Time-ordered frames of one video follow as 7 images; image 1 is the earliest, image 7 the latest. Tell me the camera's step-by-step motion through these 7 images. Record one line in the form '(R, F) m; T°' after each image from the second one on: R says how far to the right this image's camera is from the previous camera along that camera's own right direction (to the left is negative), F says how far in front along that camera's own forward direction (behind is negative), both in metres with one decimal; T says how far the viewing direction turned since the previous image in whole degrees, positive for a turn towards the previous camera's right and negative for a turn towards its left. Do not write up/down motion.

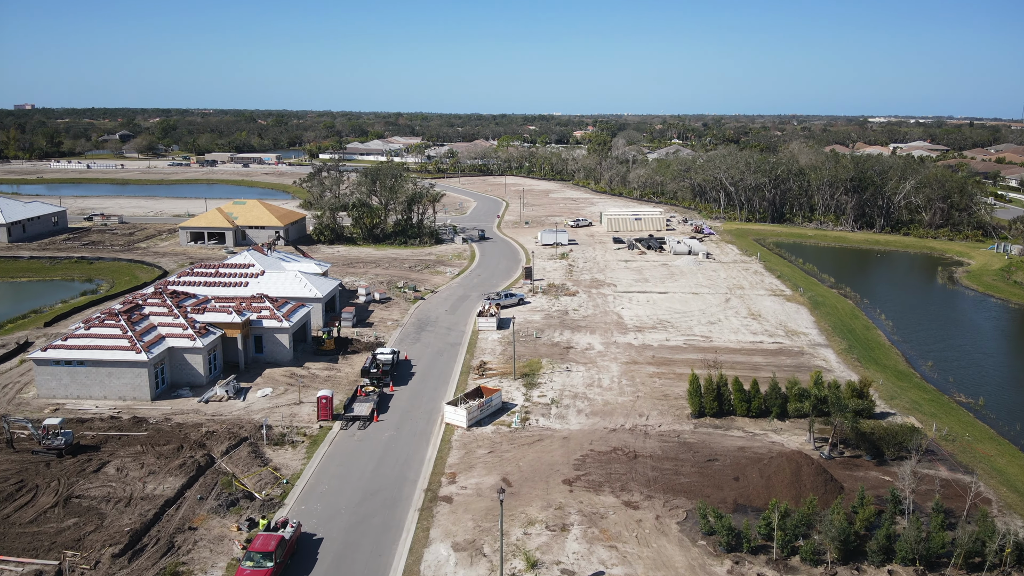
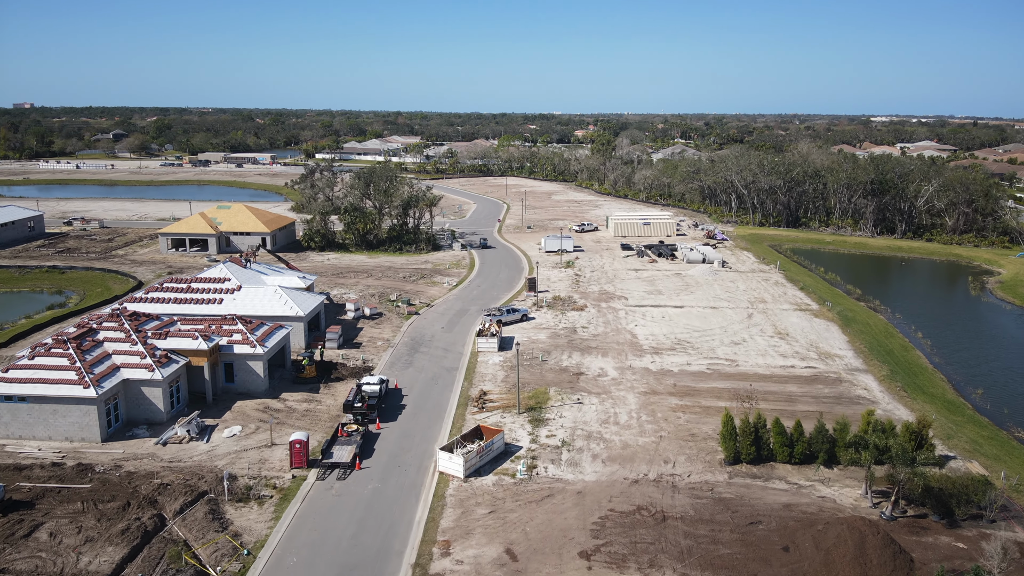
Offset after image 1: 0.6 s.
(-0.2, +4.0) m; 0°
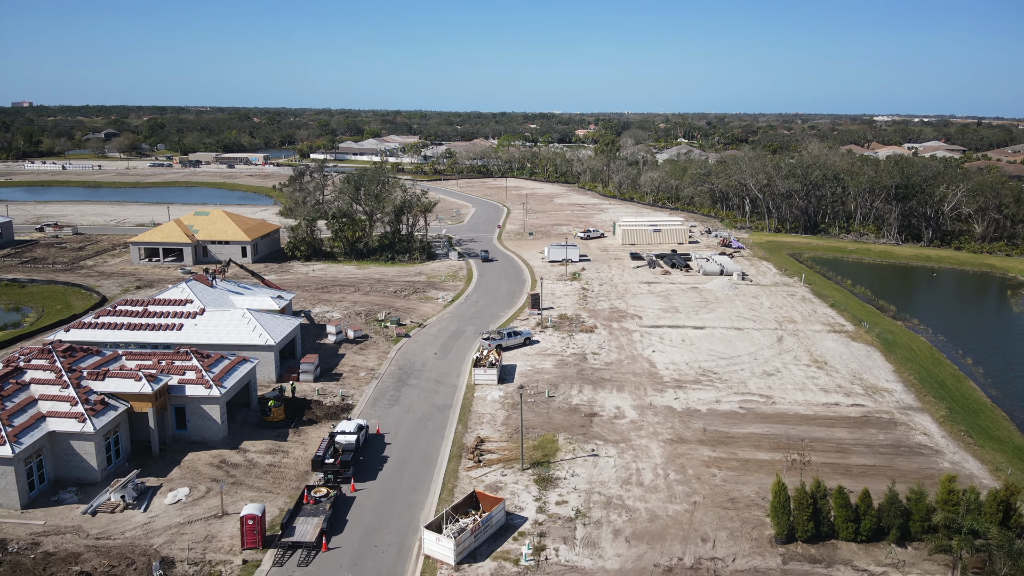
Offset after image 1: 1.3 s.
(-0.1, +4.6) m; 0°
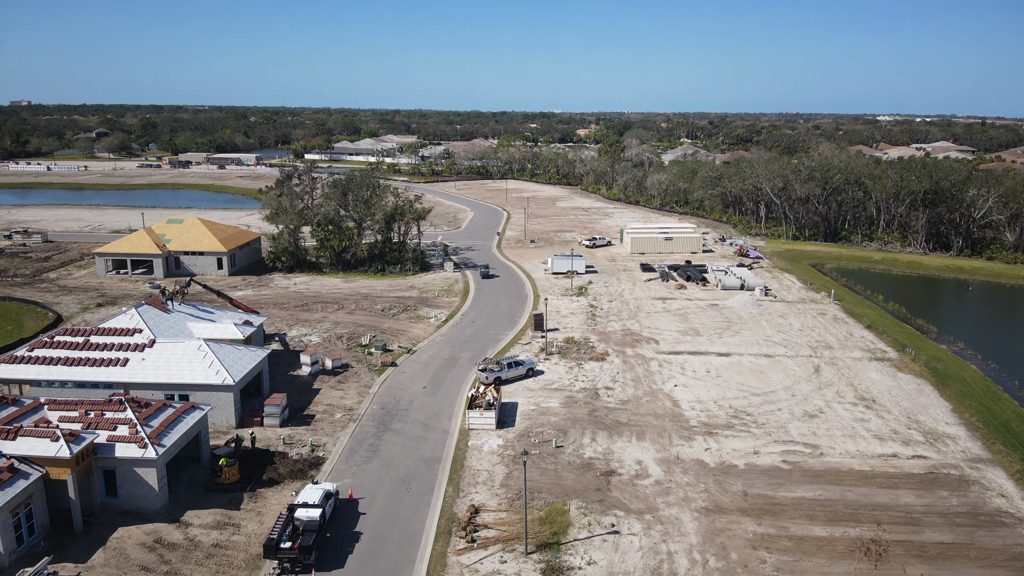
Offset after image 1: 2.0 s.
(-0.1, +4.6) m; 0°
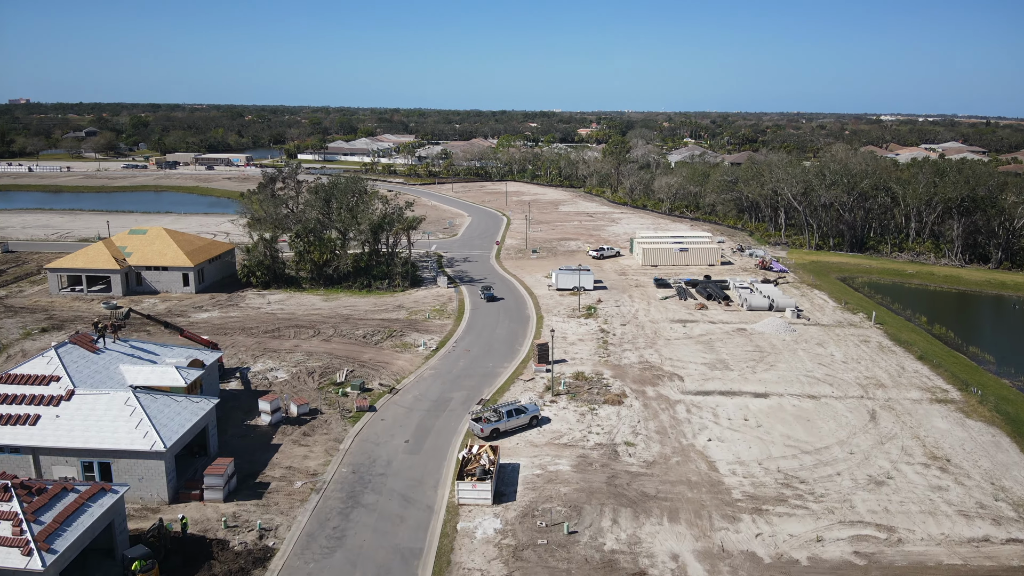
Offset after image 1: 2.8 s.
(0.0, +5.3) m; 0°
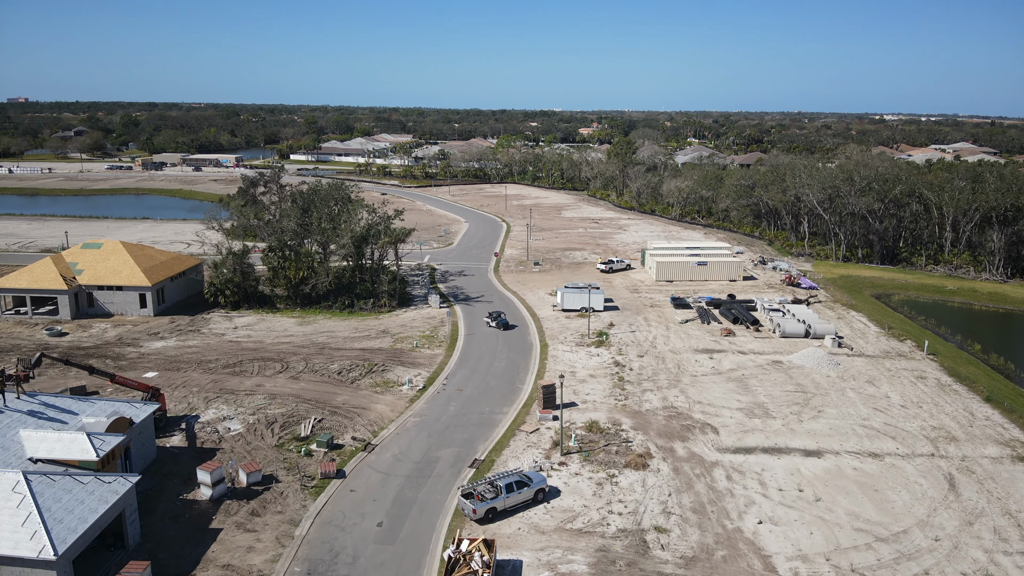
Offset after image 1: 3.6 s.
(0.0, +5.3) m; 0°
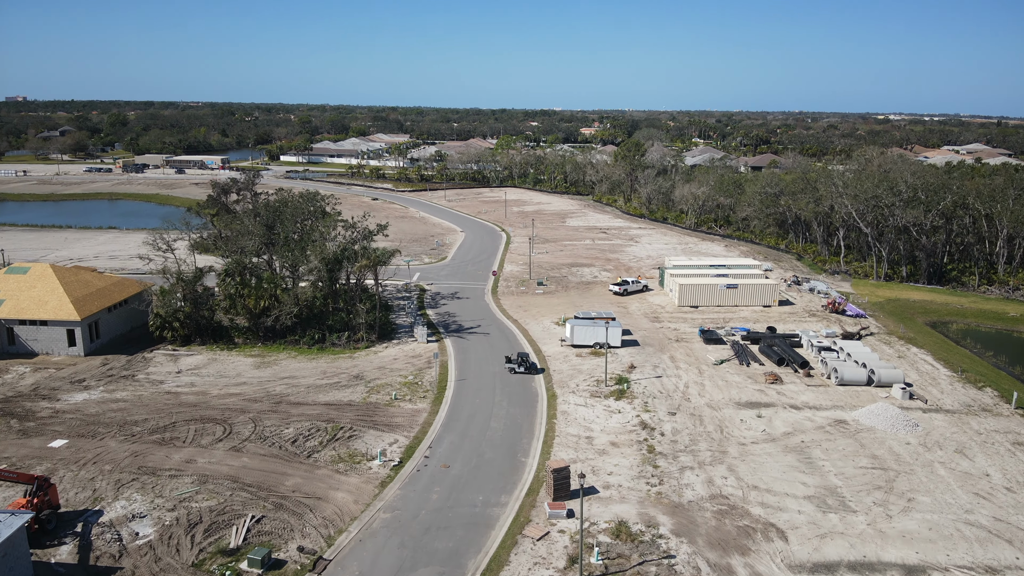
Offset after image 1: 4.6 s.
(-0.1, +6.6) m; 0°
